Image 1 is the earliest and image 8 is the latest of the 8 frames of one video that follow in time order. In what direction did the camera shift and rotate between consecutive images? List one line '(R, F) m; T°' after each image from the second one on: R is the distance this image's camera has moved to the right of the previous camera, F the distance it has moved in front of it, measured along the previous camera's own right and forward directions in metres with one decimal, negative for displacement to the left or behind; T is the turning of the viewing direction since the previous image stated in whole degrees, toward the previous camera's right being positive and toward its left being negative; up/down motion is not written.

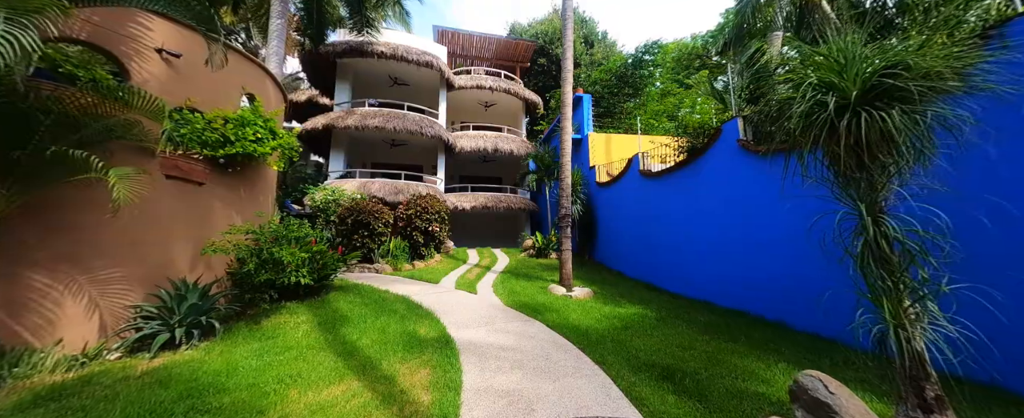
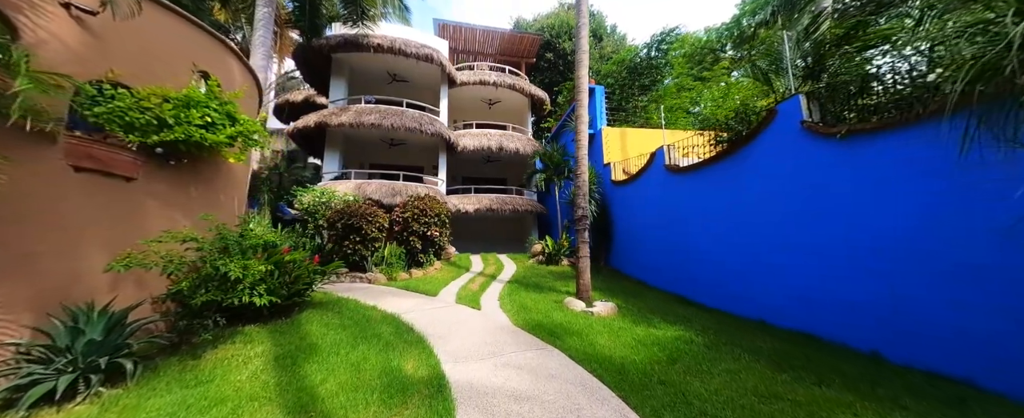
(-0.1, +1.1) m; -1°
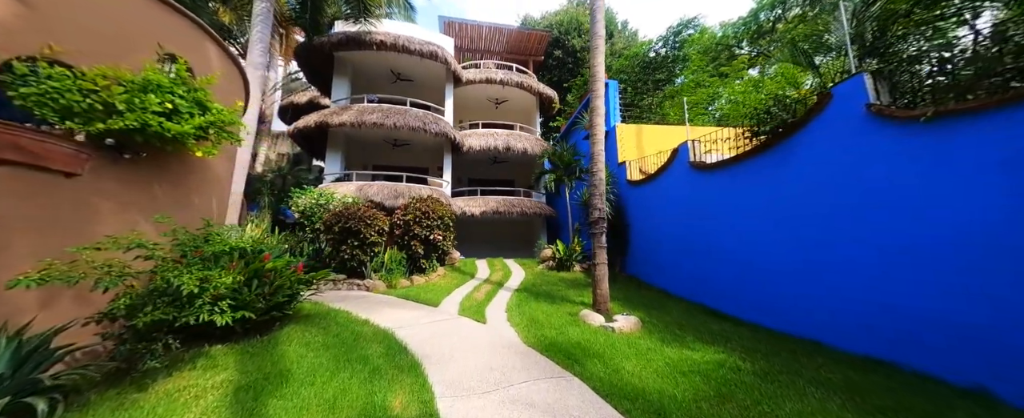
(0.0, +0.7) m; -1°
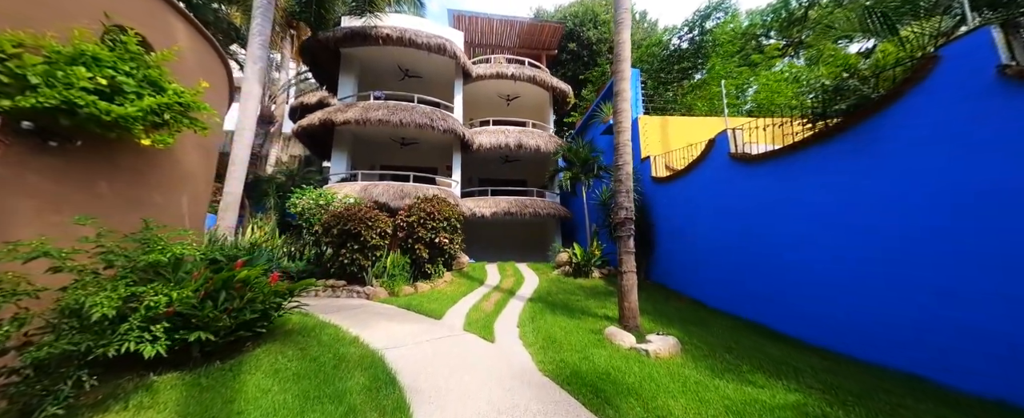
(0.0, +0.8) m; -2°
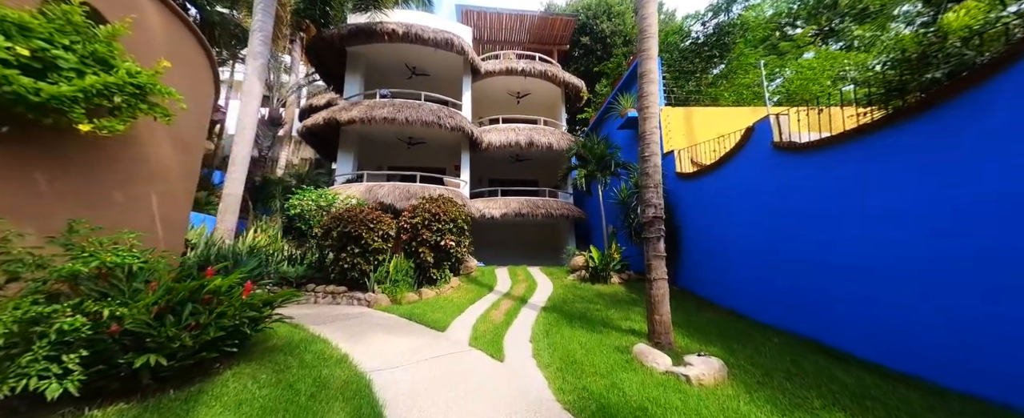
(0.0, +0.7) m; -2°
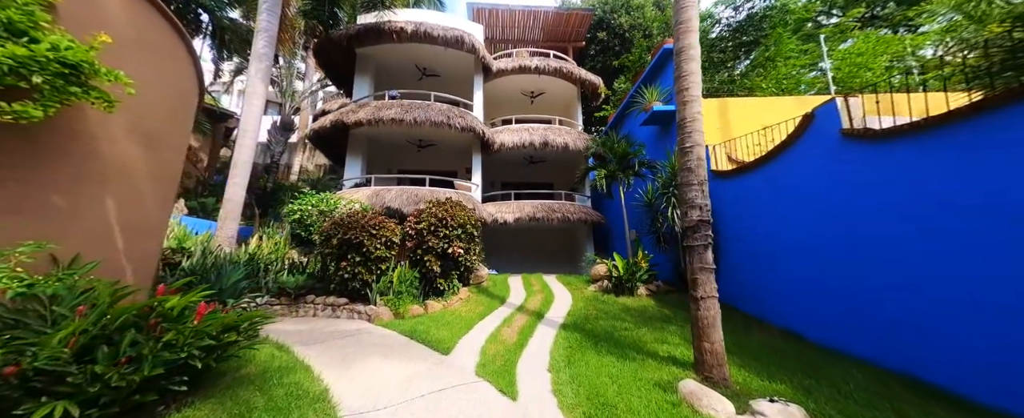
(0.0, +0.8) m; -3°
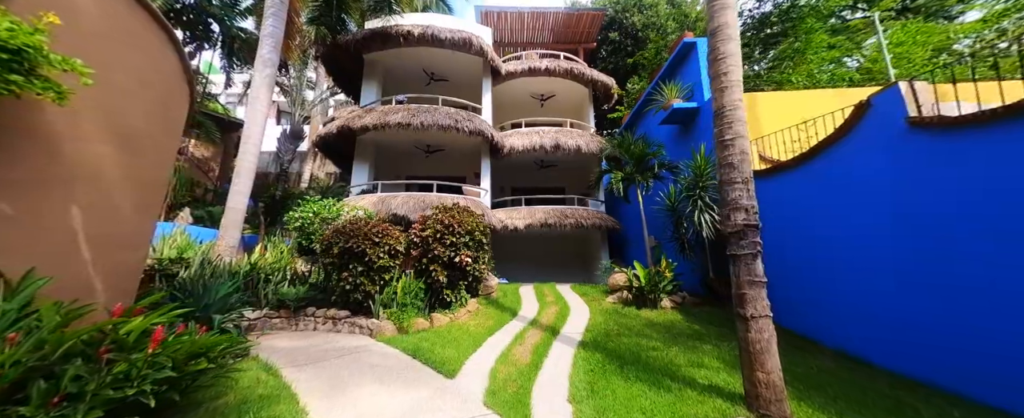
(0.0, +0.5) m; -2°
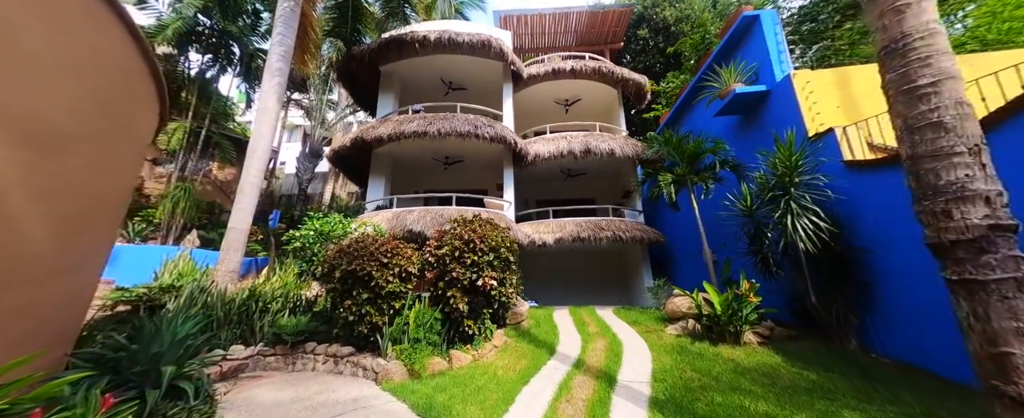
(-0.2, +1.2) m; -4°
